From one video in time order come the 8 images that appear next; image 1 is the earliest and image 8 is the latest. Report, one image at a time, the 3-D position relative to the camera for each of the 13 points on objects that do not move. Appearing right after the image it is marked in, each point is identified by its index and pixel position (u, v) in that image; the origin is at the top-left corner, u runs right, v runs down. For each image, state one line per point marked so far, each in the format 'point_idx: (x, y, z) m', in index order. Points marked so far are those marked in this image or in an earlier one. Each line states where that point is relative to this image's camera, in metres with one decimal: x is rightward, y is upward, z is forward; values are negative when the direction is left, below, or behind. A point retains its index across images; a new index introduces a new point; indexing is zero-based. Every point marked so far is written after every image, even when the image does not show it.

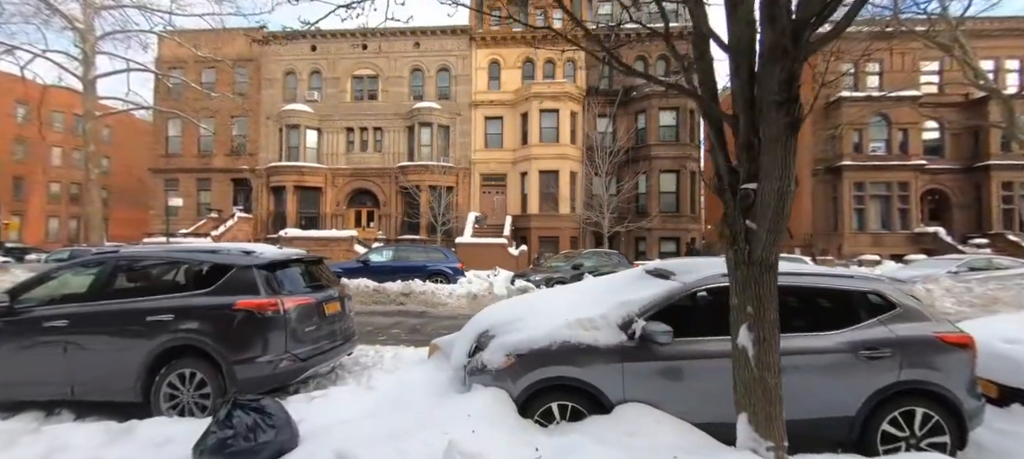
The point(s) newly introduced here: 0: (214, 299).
0: (-2.9, -0.7, +3.9) m
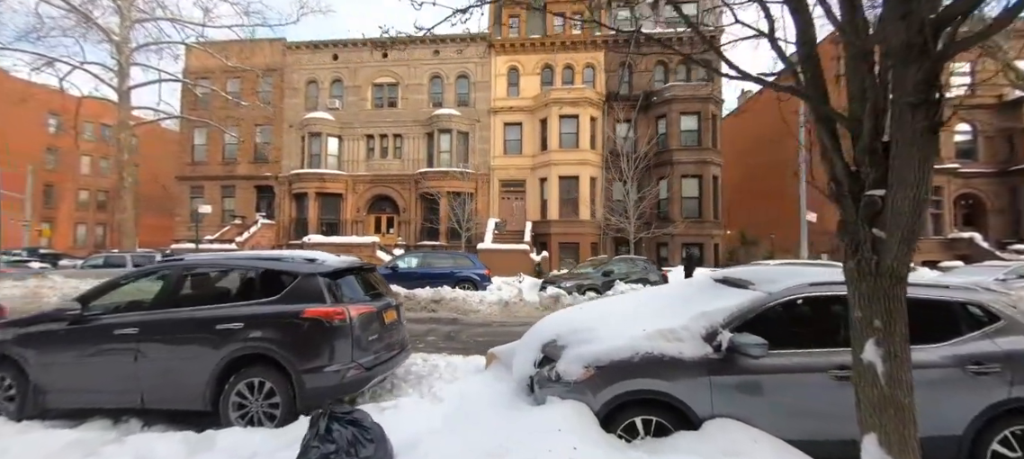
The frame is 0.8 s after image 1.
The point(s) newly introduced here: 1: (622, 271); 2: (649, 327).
0: (-2.2, -0.7, +3.9) m
1: (+3.3, -1.2, +12.0) m
2: (+1.1, -0.8, +3.3) m
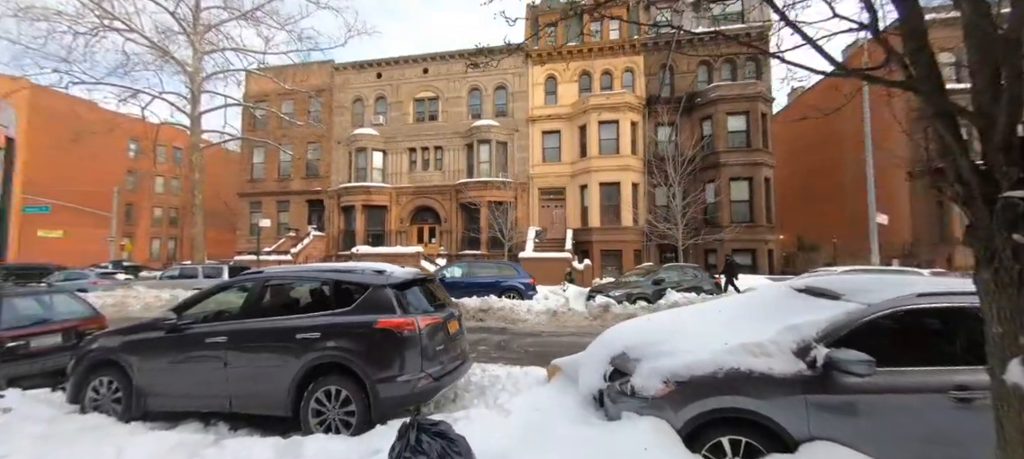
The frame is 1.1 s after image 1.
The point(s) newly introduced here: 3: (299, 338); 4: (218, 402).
0: (-1.6, -0.9, +4.0) m
1: (+4.7, -1.4, +11.6) m
2: (+1.7, -0.9, +3.1) m
3: (-2.1, -1.1, +4.0) m
4: (-3.0, -1.8, +4.1) m
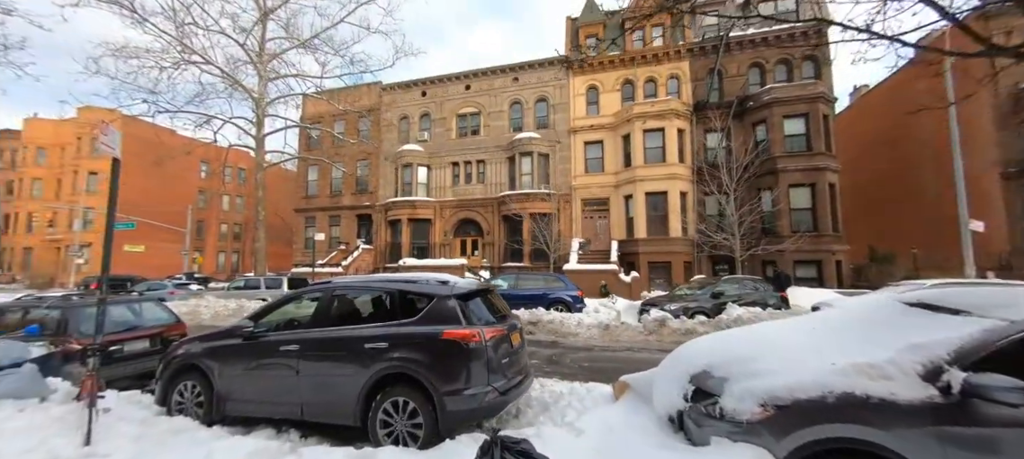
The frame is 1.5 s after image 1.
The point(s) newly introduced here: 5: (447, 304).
0: (-0.9, -1.0, +4.0) m
1: (+6.0, -1.7, +11.0) m
2: (+2.2, -0.9, +2.8) m
3: (-1.4, -1.2, +4.0) m
4: (-2.3, -1.9, +4.2) m
5: (-0.7, -0.8, +4.1) m
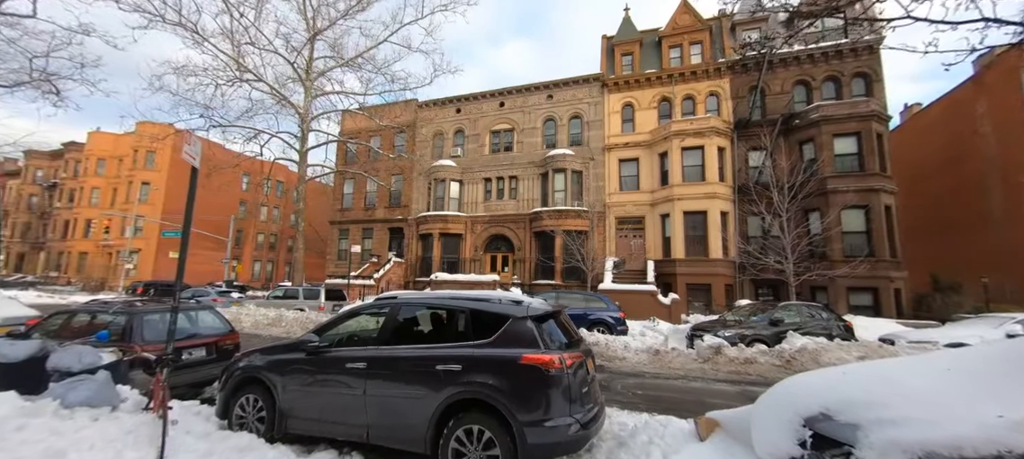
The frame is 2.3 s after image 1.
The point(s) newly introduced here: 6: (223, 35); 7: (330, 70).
0: (-0.1, -1.1, +3.8) m
1: (+7.1, -2.3, +10.3) m
2: (+2.9, -1.1, +2.4) m
3: (-0.7, -1.3, +3.8) m
4: (-1.5, -2.0, +4.0) m
5: (+0.1, -0.9, +3.9) m
6: (-12.1, +8.1, +16.9) m
7: (-8.9, +7.8, +19.9) m
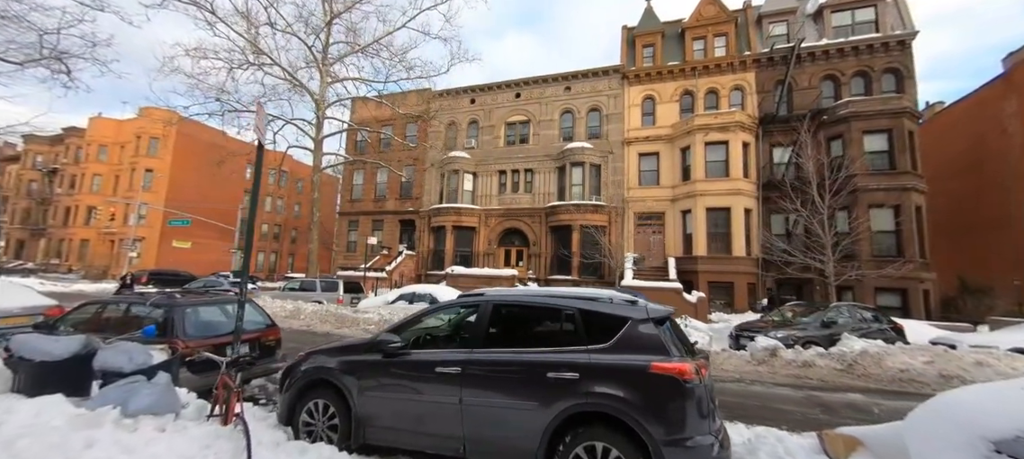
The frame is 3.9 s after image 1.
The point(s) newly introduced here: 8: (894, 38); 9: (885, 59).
0: (+0.9, -1.1, +3.3) m
1: (+8.1, -2.2, +9.9) m
2: (+4.0, -1.1, +1.9) m
3: (+0.3, -1.2, +3.4) m
4: (-0.5, -1.9, +3.6) m
5: (+1.1, -0.8, +3.4) m
6: (-11.0, +8.6, +16.3) m
7: (-7.9, +8.2, +19.2) m
8: (+18.4, +9.2, +19.6) m
9: (+18.2, +8.3, +19.8) m
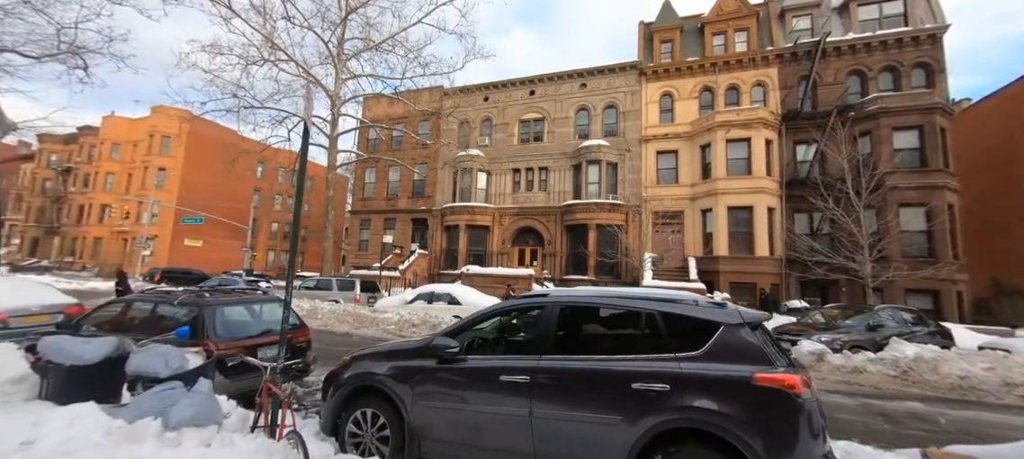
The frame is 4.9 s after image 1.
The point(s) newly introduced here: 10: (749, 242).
0: (+1.5, -1.0, +2.9) m
1: (+8.8, -2.2, +9.4) m
2: (+4.5, -1.0, +1.5) m
3: (+0.9, -1.2, +3.0) m
4: (+0.1, -1.9, +3.2) m
5: (+1.7, -0.8, +3.1) m
6: (-10.2, +8.6, +16.1) m
7: (-7.0, +8.3, +19.0) m
8: (+19.2, +9.2, +19.0) m
9: (+19.1, +8.3, +19.2) m
10: (+11.6, -0.6, +19.9) m
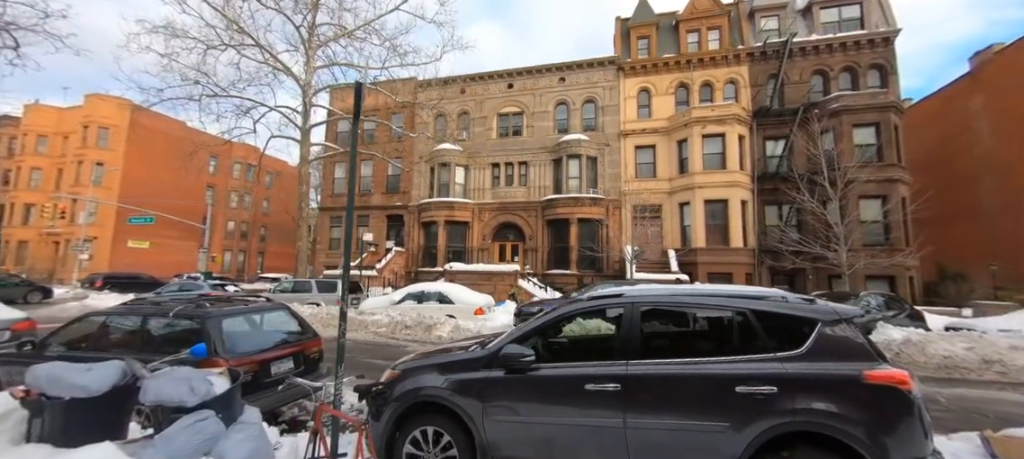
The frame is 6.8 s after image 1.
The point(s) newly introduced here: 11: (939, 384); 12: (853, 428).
0: (+2.2, -1.0, +2.8) m
1: (+8.9, -2.0, +9.9) m
2: (+5.3, -0.9, +1.7) m
3: (+1.6, -1.1, +2.8) m
4: (+0.7, -1.8, +3.0) m
5: (+2.4, -0.7, +3.0) m
6: (-10.7, +8.7, +14.7) m
7: (-7.8, +8.4, +17.9) m
8: (+18.3, +9.7, +20.2) m
9: (+18.1, +8.8, +20.5) m
10: (+10.8, -0.2, +20.6) m
11: (+7.7, -2.8, +7.3) m
12: (+2.2, -1.3, +2.6) m
